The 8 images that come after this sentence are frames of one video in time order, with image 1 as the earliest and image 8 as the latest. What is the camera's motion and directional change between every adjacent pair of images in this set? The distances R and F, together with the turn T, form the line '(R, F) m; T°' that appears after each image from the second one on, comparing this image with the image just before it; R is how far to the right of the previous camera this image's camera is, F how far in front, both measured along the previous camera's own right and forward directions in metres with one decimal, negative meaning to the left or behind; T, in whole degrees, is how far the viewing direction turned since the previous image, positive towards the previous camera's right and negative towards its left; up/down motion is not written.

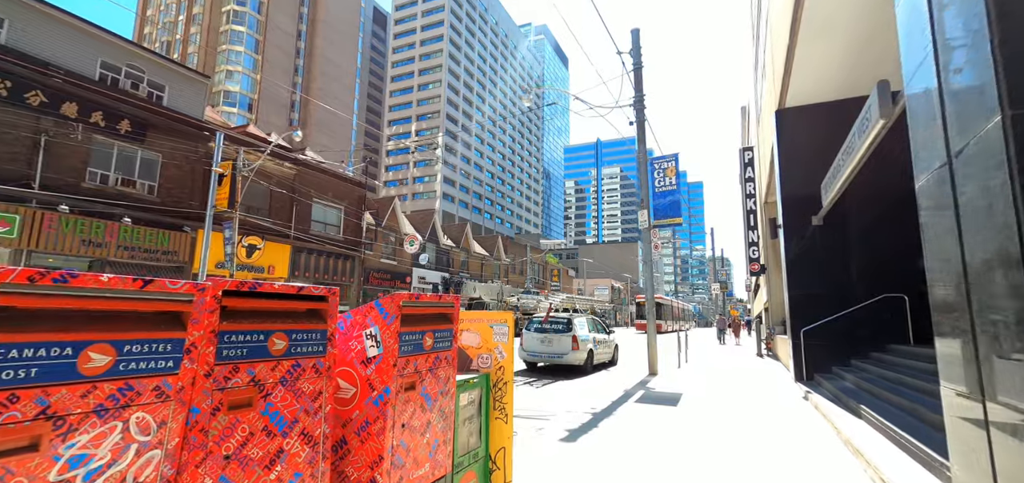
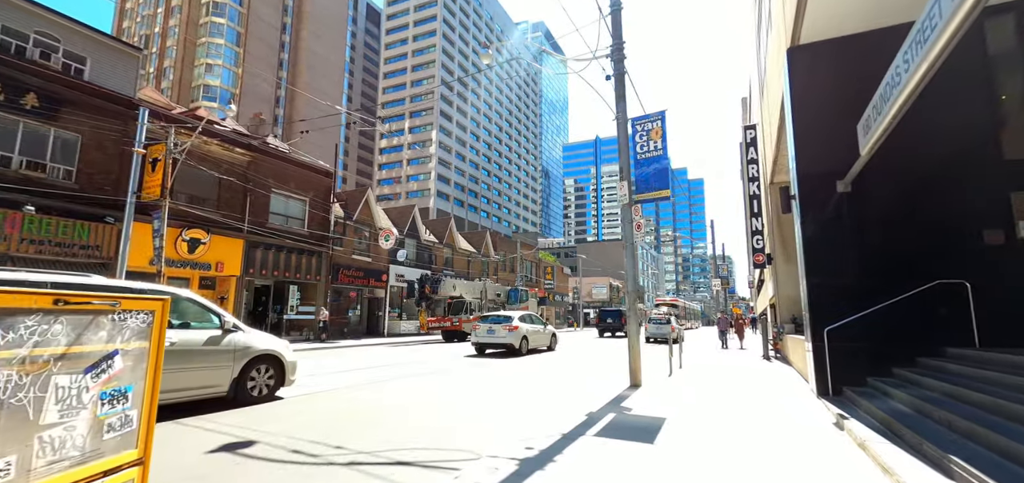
(+1.1, +2.2) m; 0°
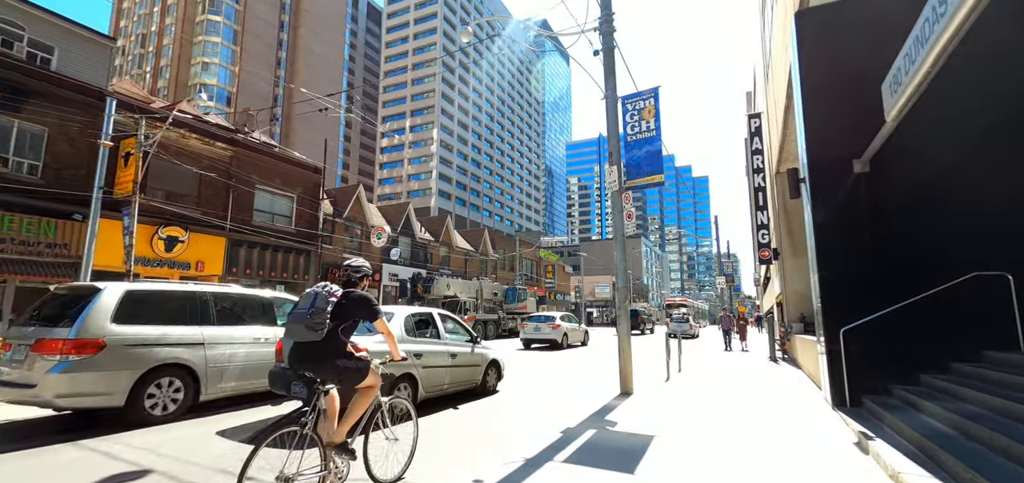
(+0.5, +0.9) m; -1°
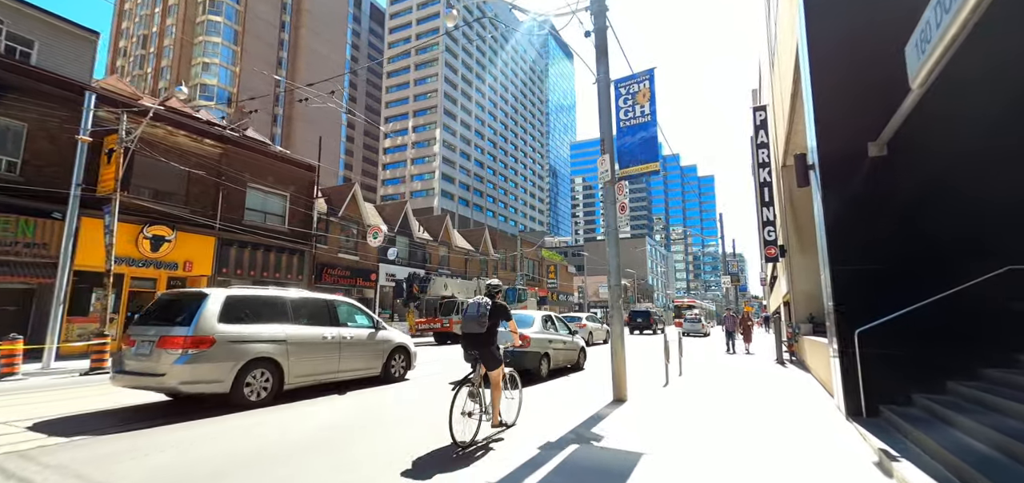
(+0.4, +0.6) m; -1°
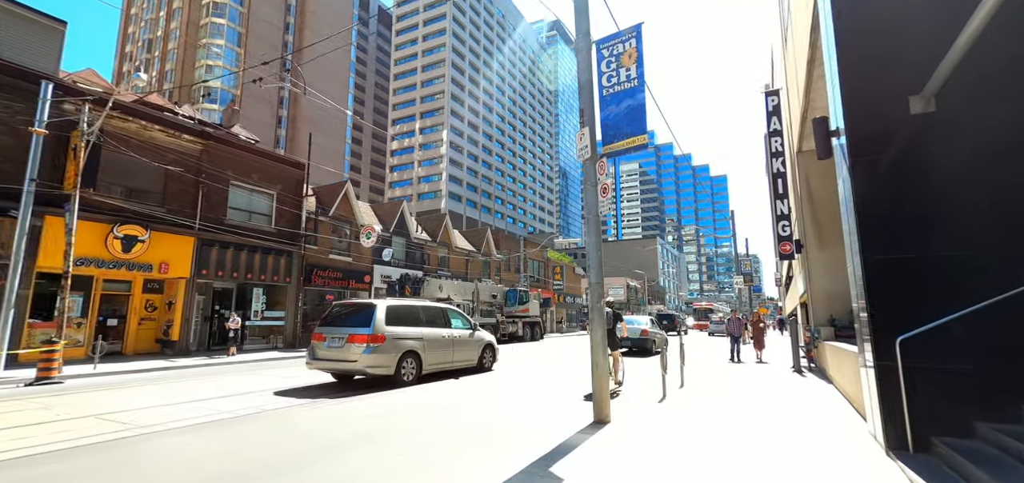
(+0.7, +1.2) m; -1°
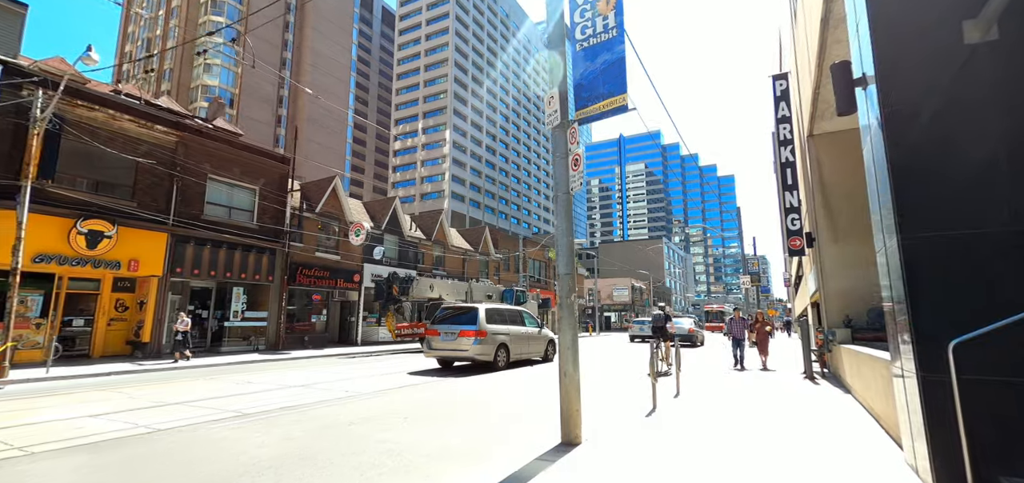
(+0.6, +1.1) m; -1°
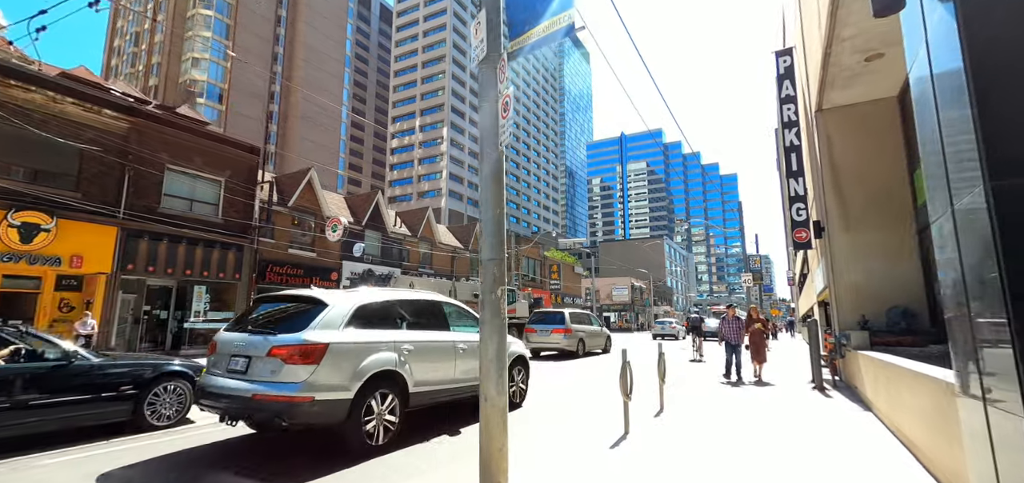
(+0.8, +1.4) m; 0°
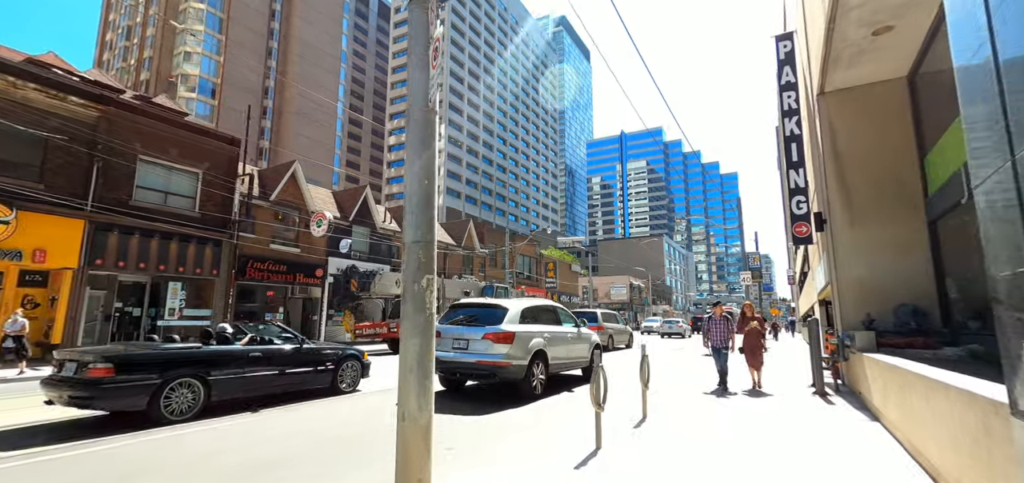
(+0.5, +0.7) m; 0°
